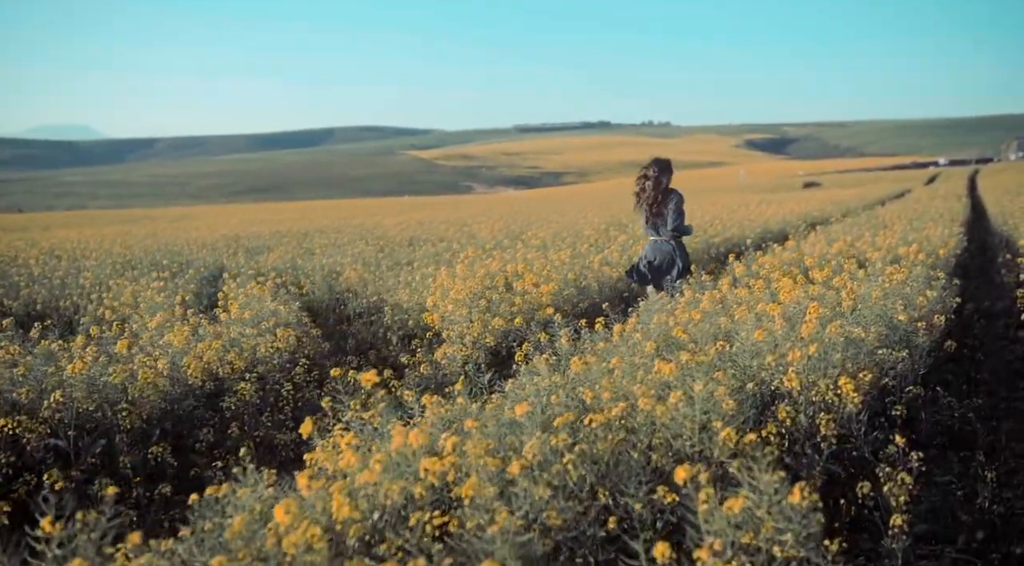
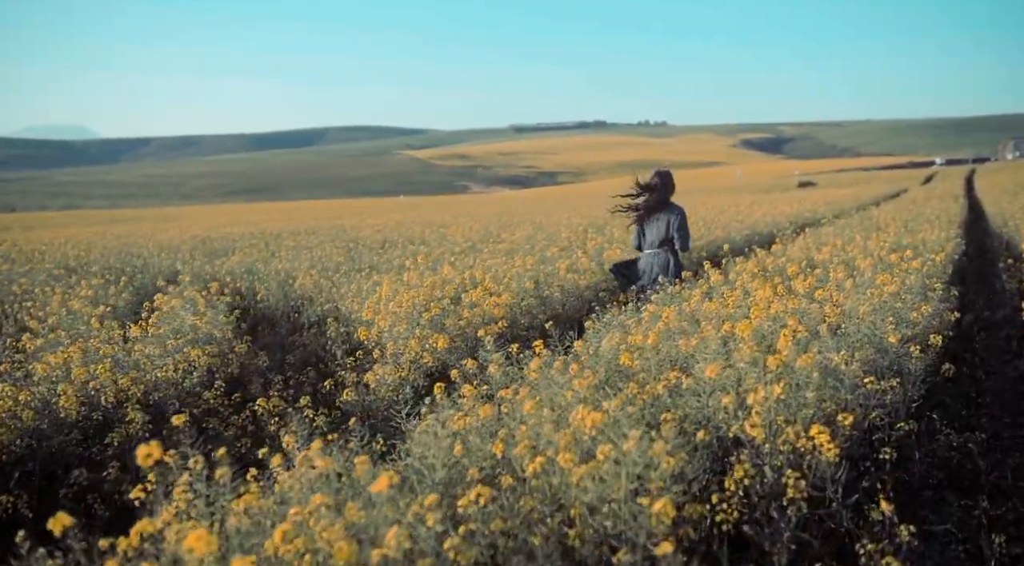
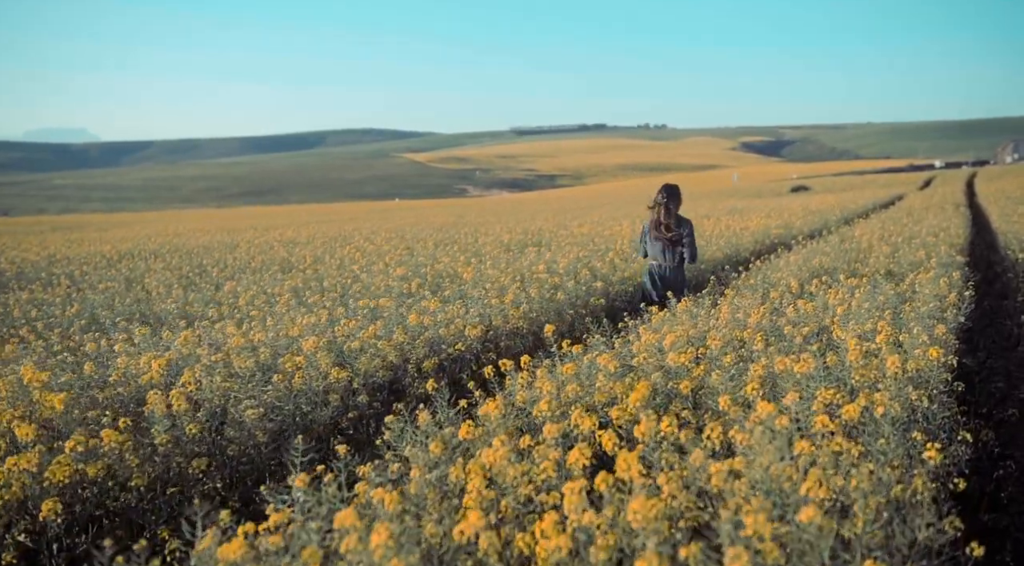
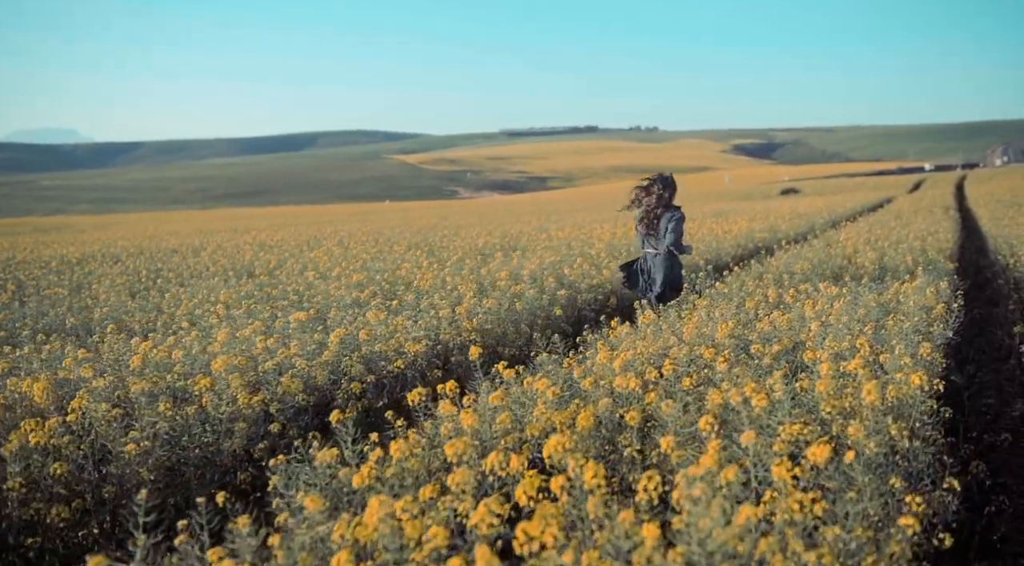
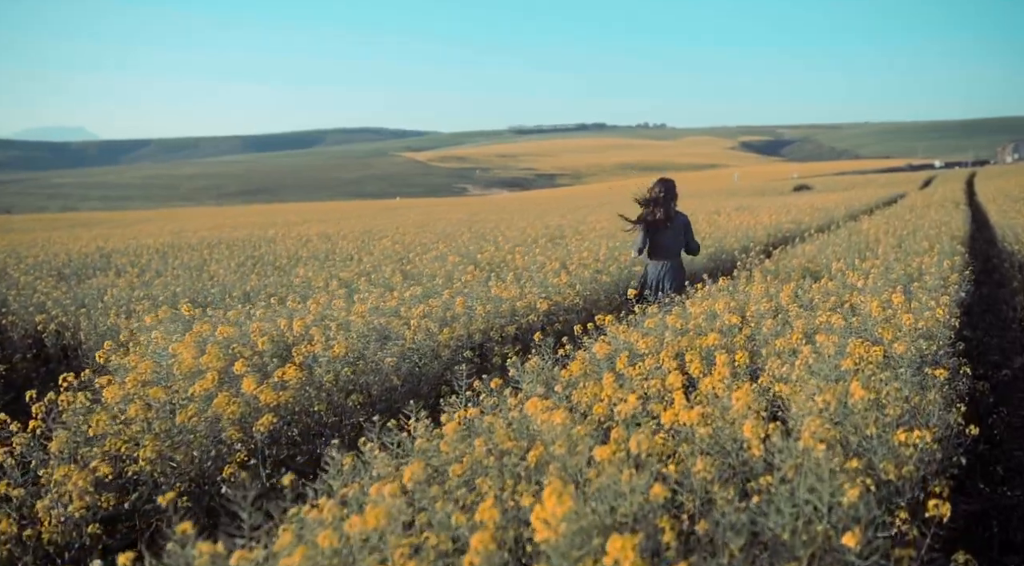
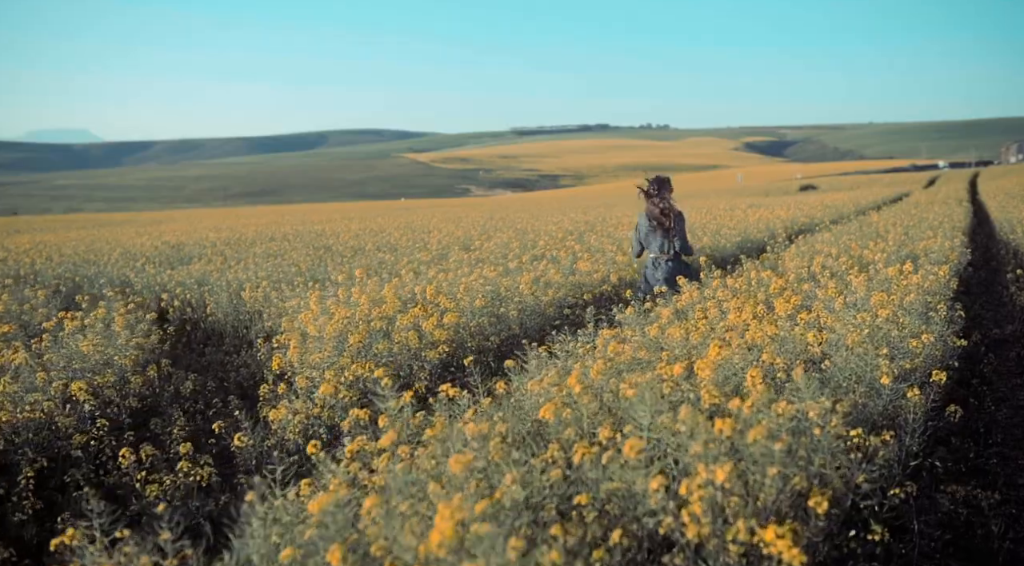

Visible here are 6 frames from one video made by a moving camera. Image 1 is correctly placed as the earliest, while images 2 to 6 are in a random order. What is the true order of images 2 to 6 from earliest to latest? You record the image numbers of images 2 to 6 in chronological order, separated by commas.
2, 6, 5, 3, 4
